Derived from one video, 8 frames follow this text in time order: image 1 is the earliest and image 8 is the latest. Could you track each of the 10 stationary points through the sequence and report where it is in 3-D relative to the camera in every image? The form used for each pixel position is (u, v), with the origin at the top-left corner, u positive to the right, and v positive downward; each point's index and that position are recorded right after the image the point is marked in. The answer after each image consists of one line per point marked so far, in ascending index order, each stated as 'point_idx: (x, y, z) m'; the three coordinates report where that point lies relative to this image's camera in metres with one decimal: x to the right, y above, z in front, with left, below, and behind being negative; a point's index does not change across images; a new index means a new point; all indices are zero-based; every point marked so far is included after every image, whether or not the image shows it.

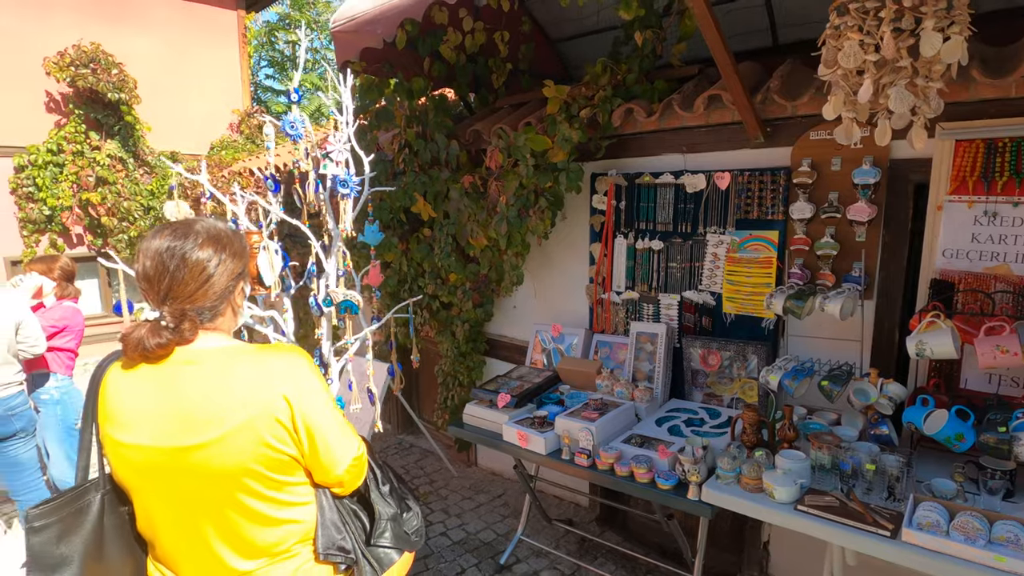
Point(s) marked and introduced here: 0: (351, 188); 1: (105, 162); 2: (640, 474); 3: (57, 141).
0: (-0.6, +0.3, +2.0) m
1: (-5.2, +1.6, +7.5) m
2: (+0.5, -0.8, +2.5) m
3: (-5.7, +1.8, +7.4) m
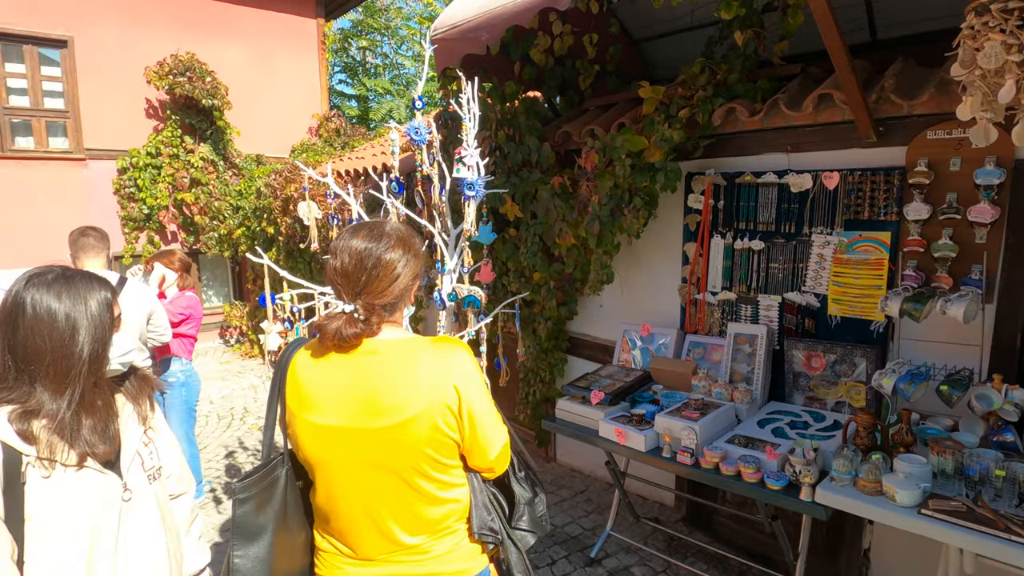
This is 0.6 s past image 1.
0: (-0.1, +0.3, +2.1) m
1: (-4.3, +1.7, +8.0) m
2: (+1.0, -0.8, +2.5) m
3: (-4.8, +1.9, +7.9) m
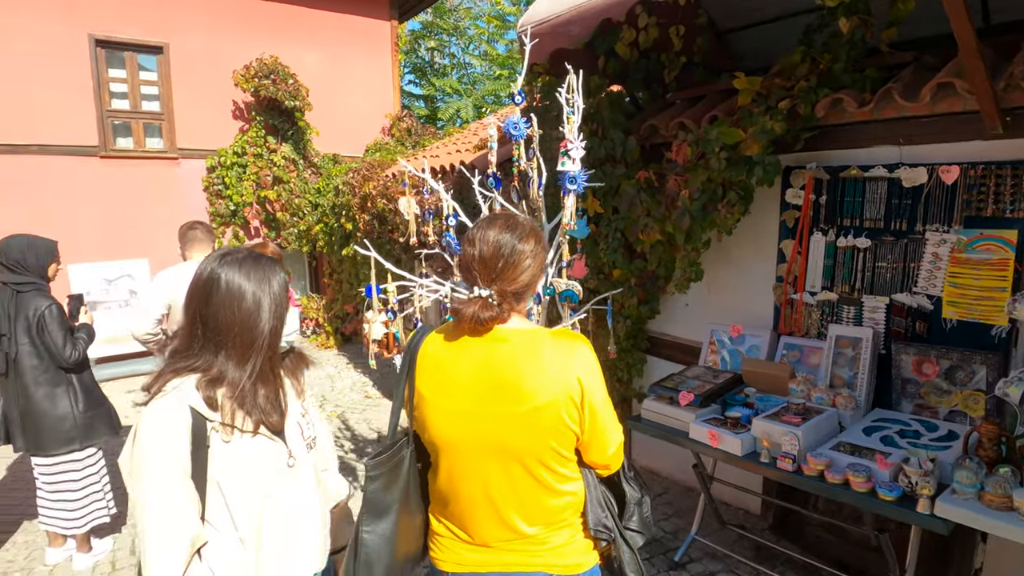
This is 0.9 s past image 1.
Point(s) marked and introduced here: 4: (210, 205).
0: (+0.2, +0.4, +2.1) m
1: (-3.3, +1.8, +8.3) m
2: (+1.4, -0.8, +2.4) m
3: (-3.8, +2.0, +8.3) m
4: (-4.3, +1.2, +8.3) m
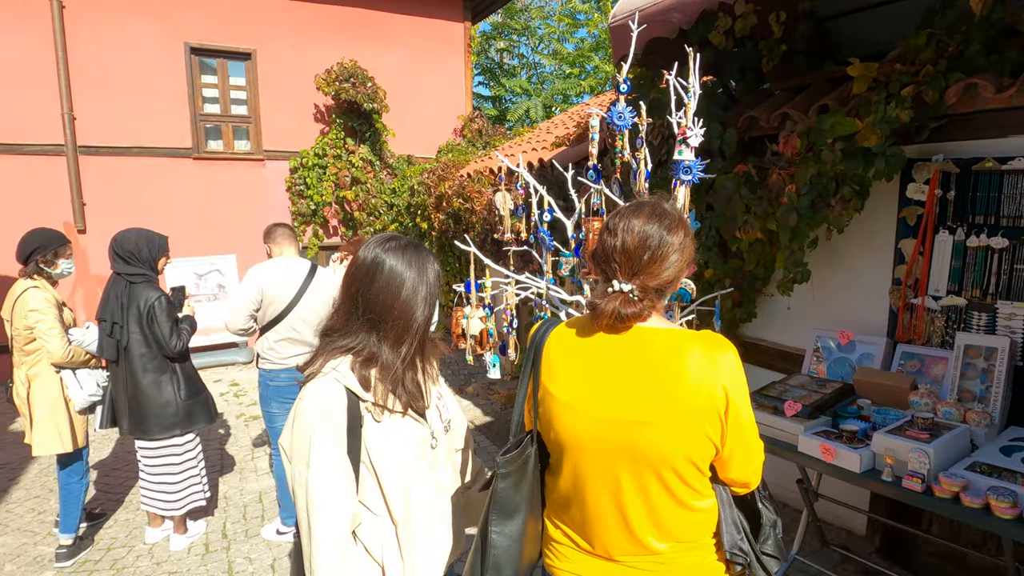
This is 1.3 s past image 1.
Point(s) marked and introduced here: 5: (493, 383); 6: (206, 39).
0: (+0.6, +0.4, +2.0) m
1: (-2.2, +1.8, +8.6) m
2: (+1.8, -0.8, +2.1) m
3: (-2.7, +2.1, +8.5) m
4: (-3.2, +1.2, +8.6) m
5: (-0.3, -1.1, +6.6) m
6: (-4.1, +3.3, +7.9) m
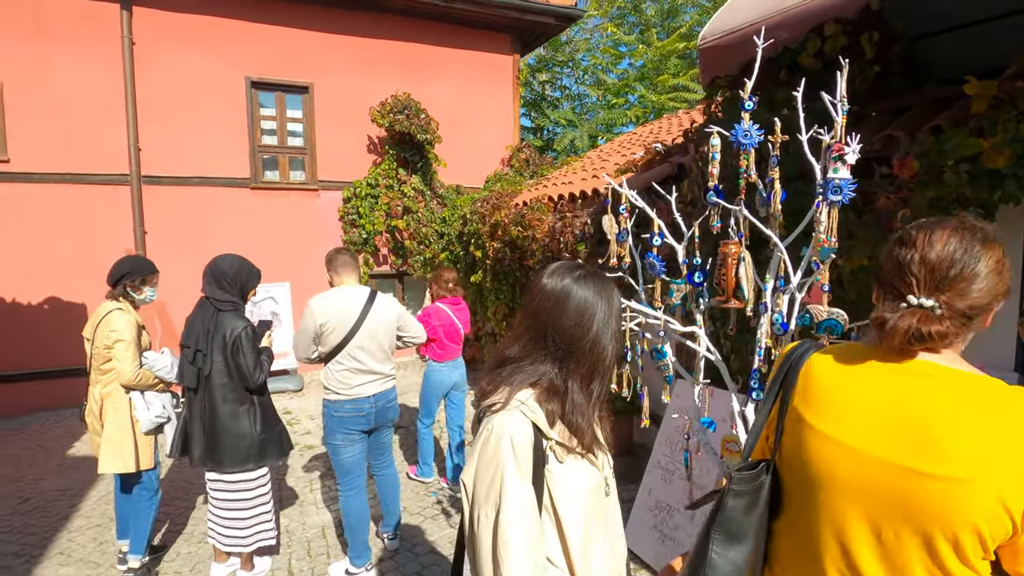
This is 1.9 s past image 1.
0: (+1.0, +0.3, +1.8) m
1: (-1.5, +1.4, +8.6) m
2: (+2.2, -0.9, +1.9) m
3: (-2.0, +1.6, +8.6) m
4: (-2.5, +0.8, +8.7) m
5: (+0.4, -1.4, +6.4) m
6: (-3.4, +3.0, +8.1) m
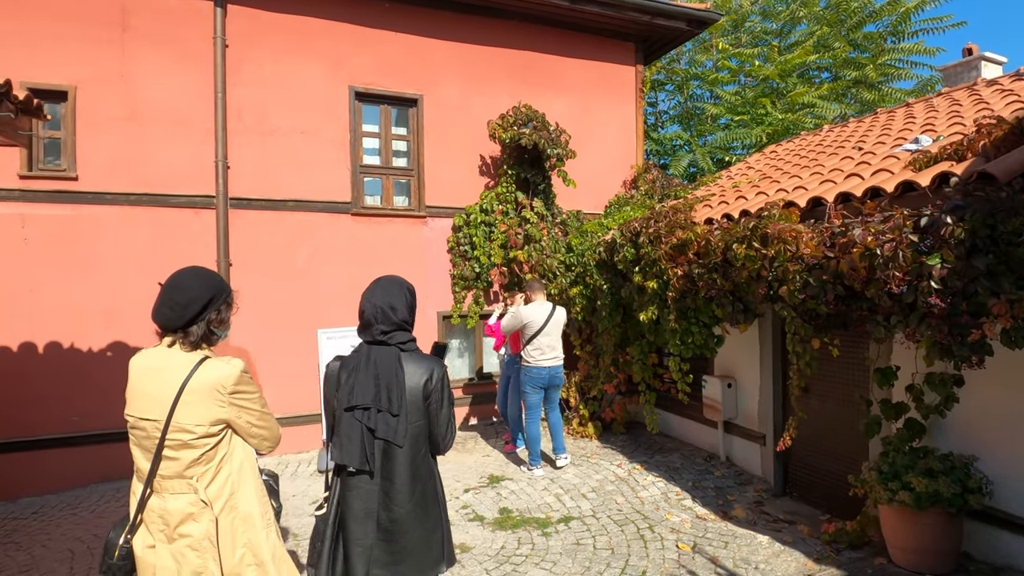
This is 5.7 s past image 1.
0: (+2.5, +0.3, +0.3) m
1: (+0.3, +0.8, +7.2) m
2: (+3.7, -0.9, +0.2) m
3: (-0.3, +1.1, +7.3) m
4: (-0.7, +0.3, +7.3) m
5: (+2.0, -1.7, +4.8) m
6: (-1.6, +2.5, +7.0) m
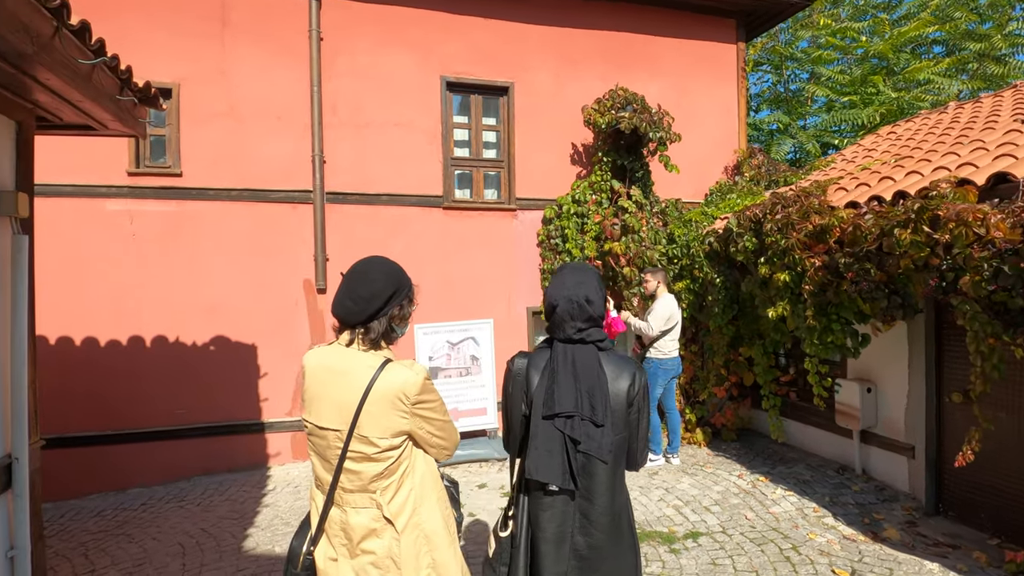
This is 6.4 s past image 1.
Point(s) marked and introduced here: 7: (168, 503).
0: (+2.9, +0.4, -0.3) m
1: (+1.4, +0.9, +6.8) m
2: (+4.1, -0.8, -0.5) m
3: (+0.9, +1.2, +6.9) m
4: (+0.4, +0.3, +7.0) m
5: (+2.9, -1.7, +4.2) m
6: (-0.5, +2.5, +6.7) m
7: (-3.1, -1.9, +5.3) m
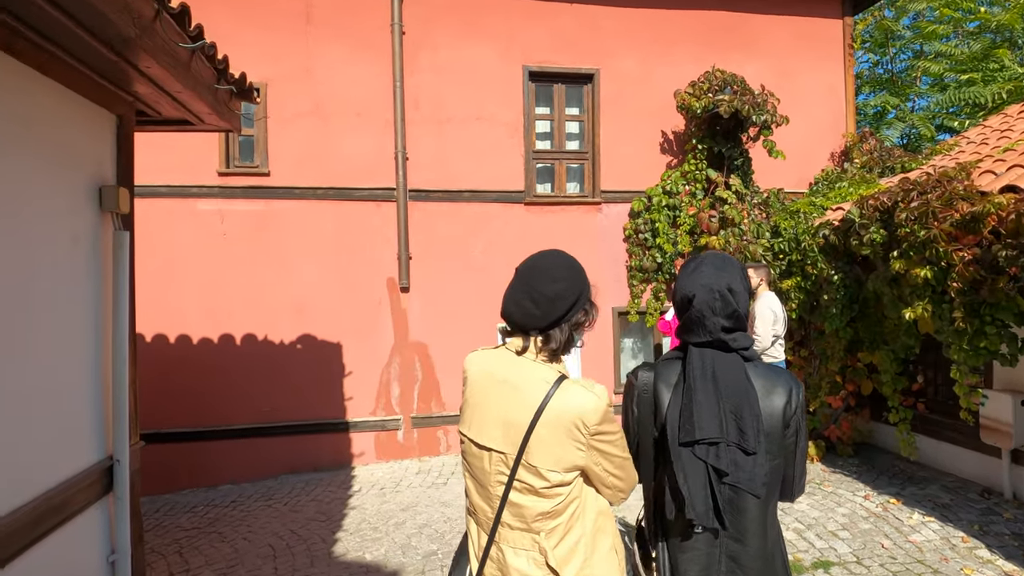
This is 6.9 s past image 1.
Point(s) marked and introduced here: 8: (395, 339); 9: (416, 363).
0: (+3.1, +0.4, -0.9) m
1: (+2.3, +0.9, +6.3) m
2: (+4.2, -0.8, -1.2) m
3: (+1.8, +1.2, +6.5) m
4: (+1.4, +0.3, +6.6) m
5: (+3.5, -1.7, +3.6) m
6: (+0.4, +2.5, +6.5) m
7: (-2.3, -1.9, +5.3) m
8: (-1.2, -0.6, +6.1) m
9: (-1.0, -0.8, +6.1) m
